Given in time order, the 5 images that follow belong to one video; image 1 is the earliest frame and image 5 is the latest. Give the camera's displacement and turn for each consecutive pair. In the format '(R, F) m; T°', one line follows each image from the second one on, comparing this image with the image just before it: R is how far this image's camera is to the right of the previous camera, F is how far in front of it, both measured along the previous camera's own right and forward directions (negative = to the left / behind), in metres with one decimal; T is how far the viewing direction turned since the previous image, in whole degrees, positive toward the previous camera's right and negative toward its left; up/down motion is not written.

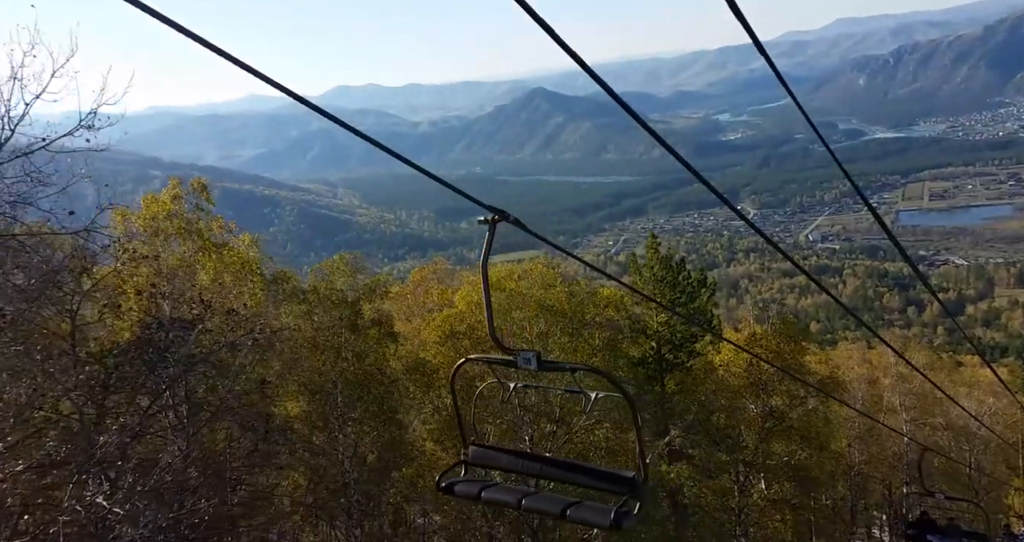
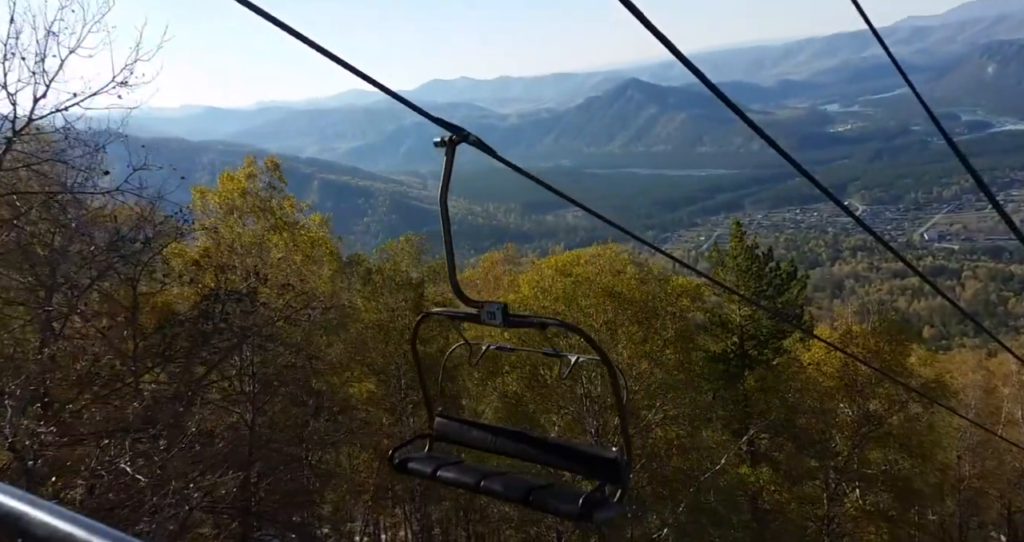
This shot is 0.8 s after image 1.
(+0.7, +1.0) m; -7°
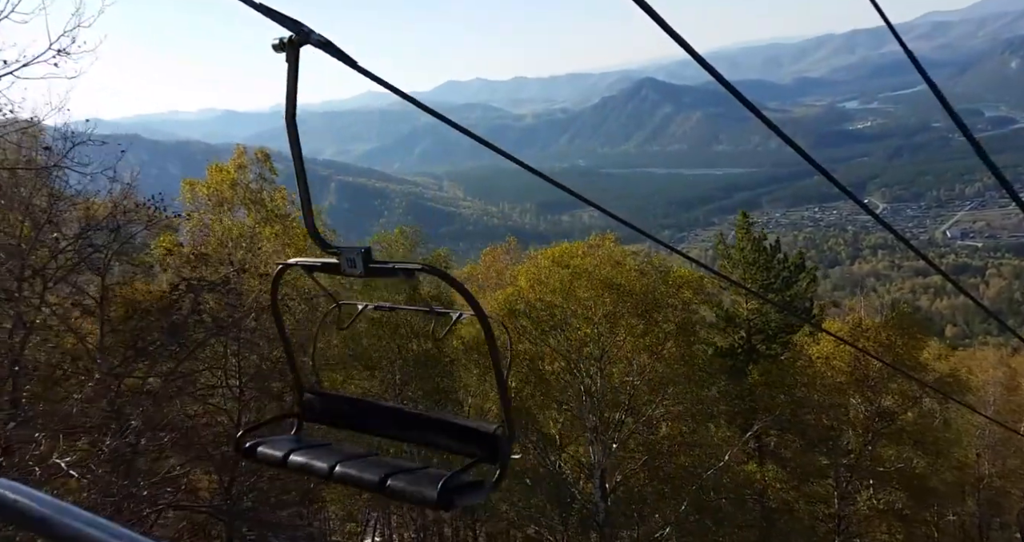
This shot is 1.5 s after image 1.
(+0.5, +0.5) m; -1°
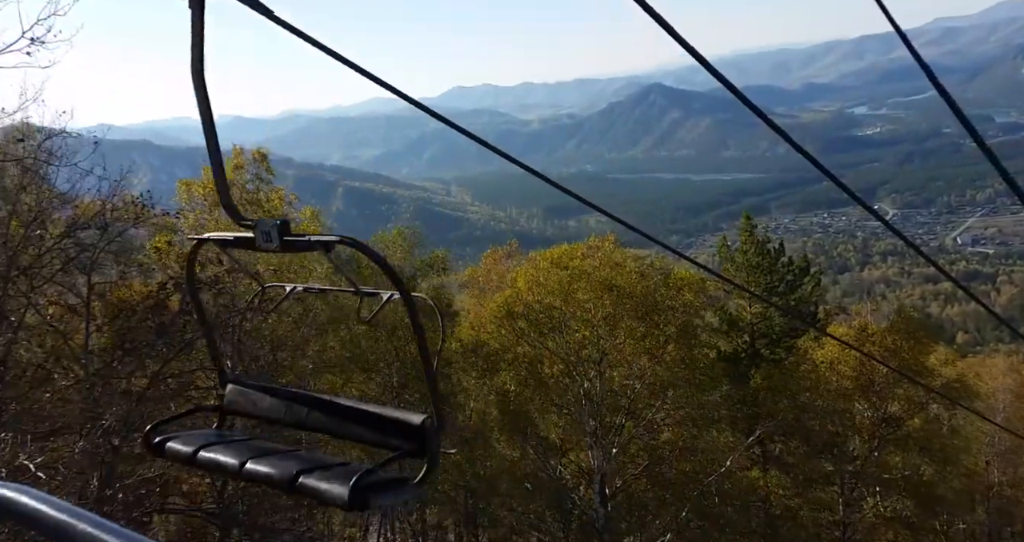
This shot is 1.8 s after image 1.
(+0.2, +0.2) m; -1°
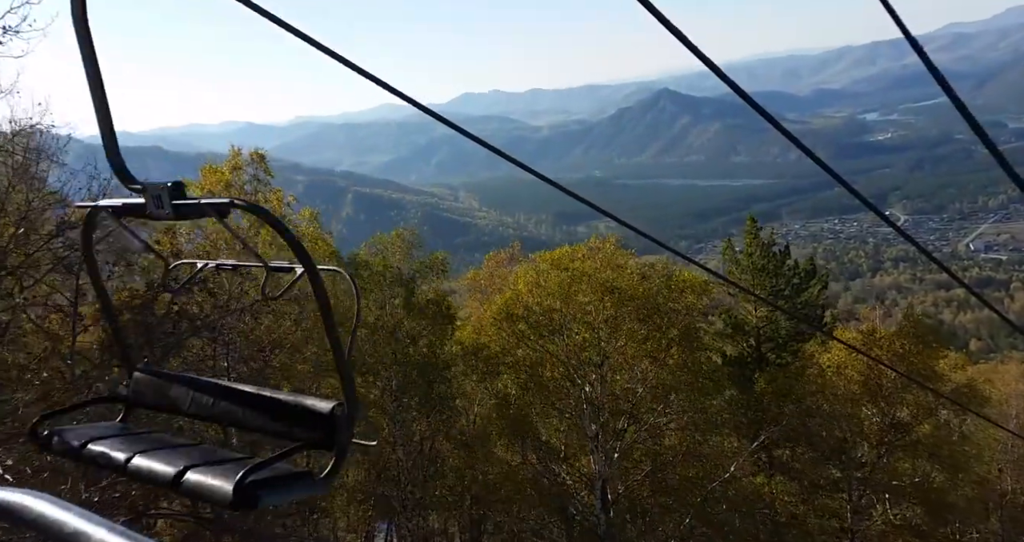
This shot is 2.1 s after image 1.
(+0.2, +0.3) m; -1°
